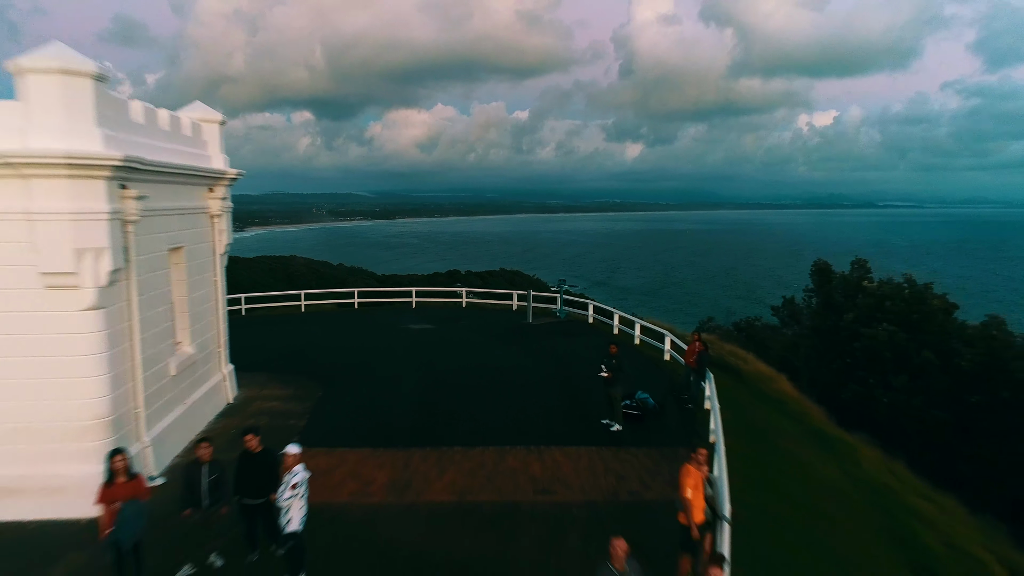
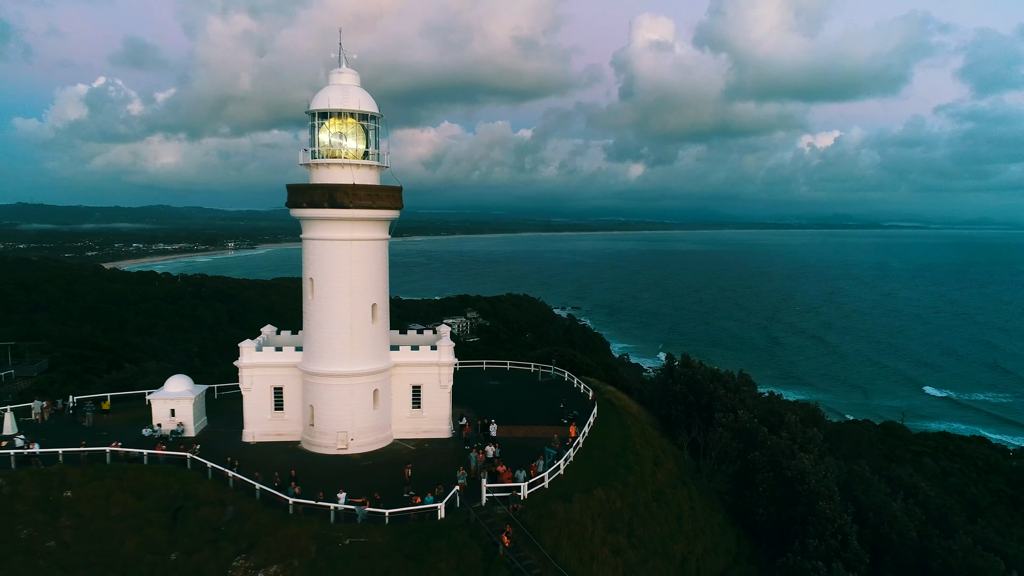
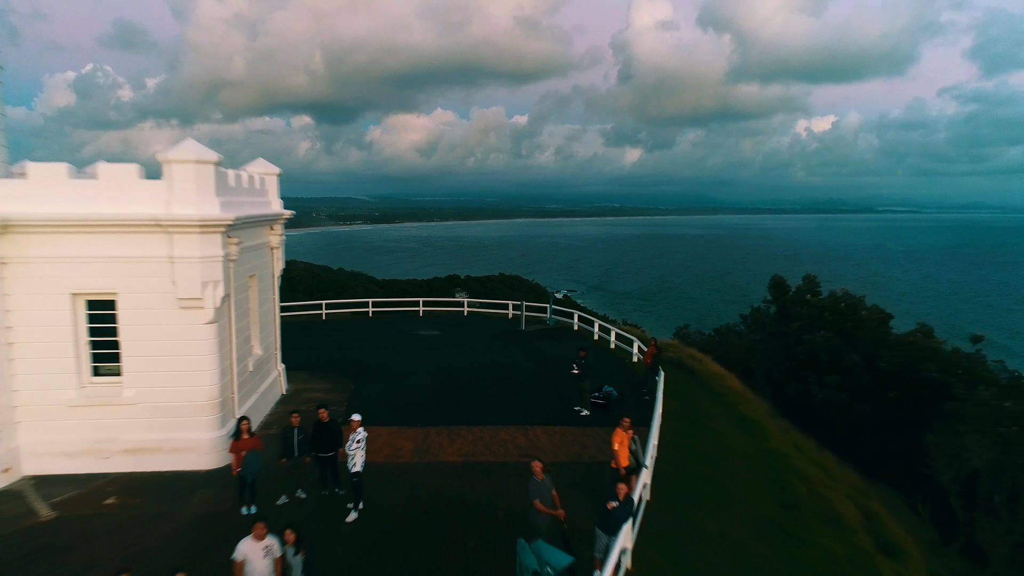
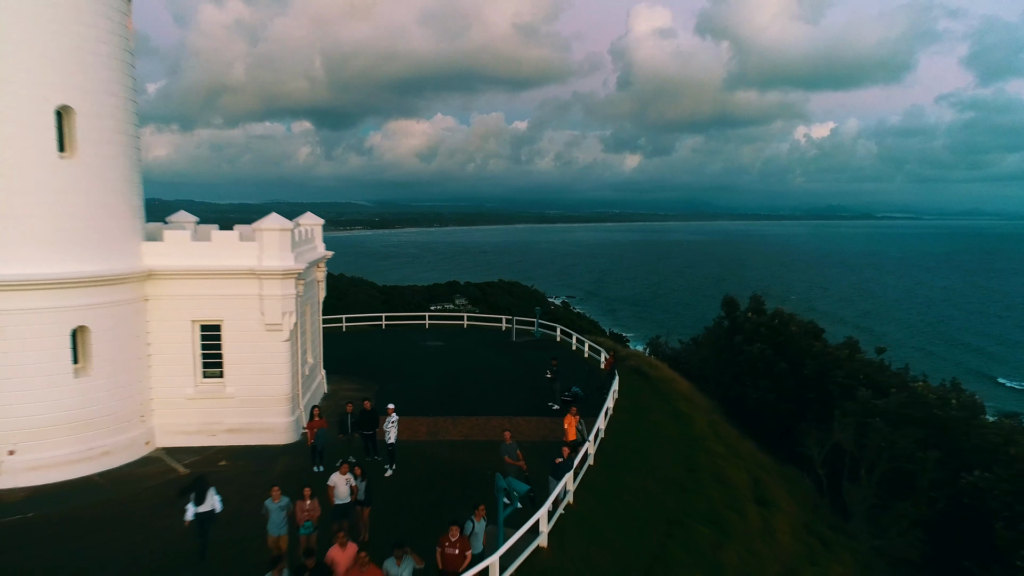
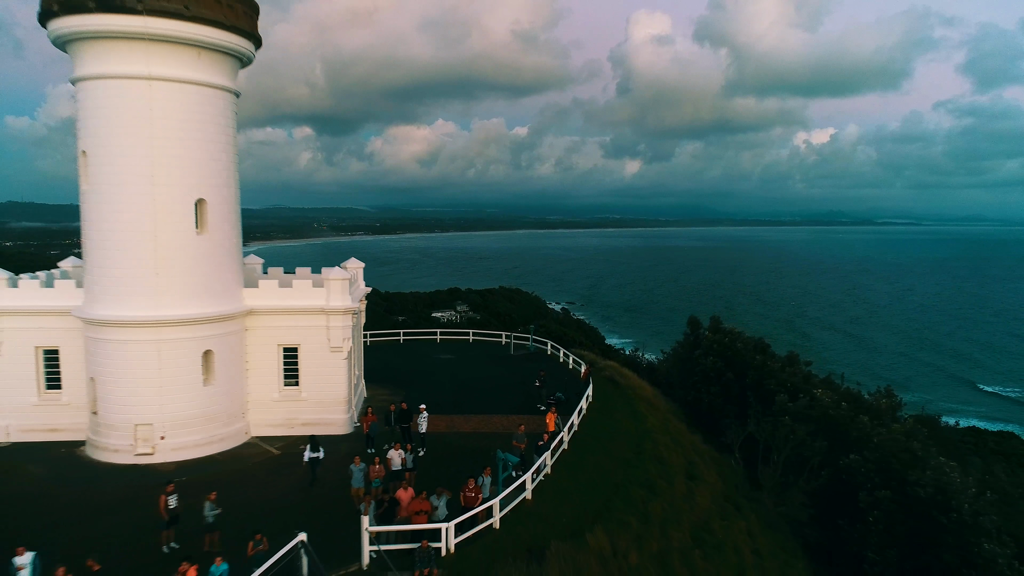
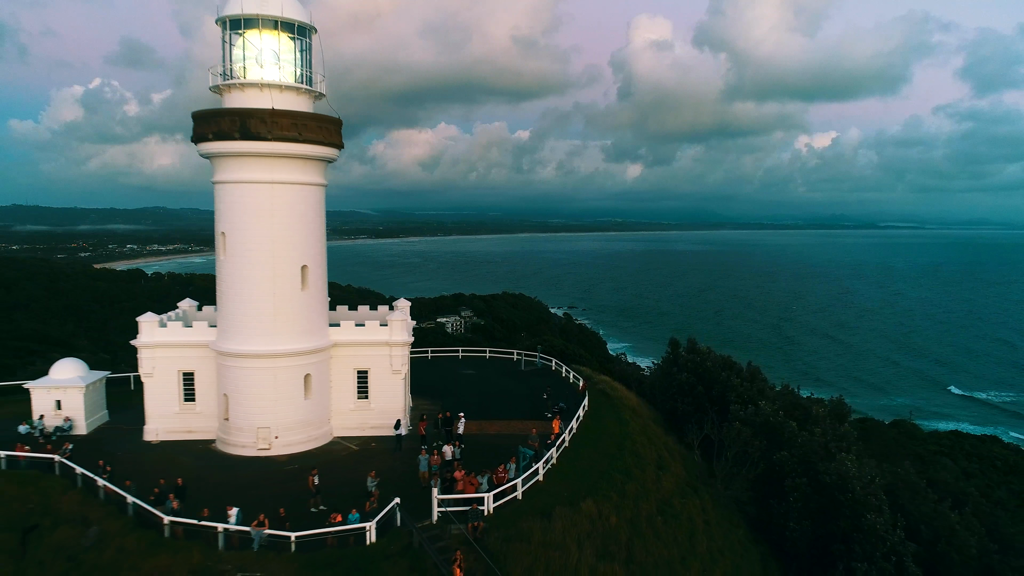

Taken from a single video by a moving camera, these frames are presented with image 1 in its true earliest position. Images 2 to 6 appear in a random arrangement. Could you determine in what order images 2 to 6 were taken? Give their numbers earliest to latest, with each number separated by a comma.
3, 4, 5, 6, 2
